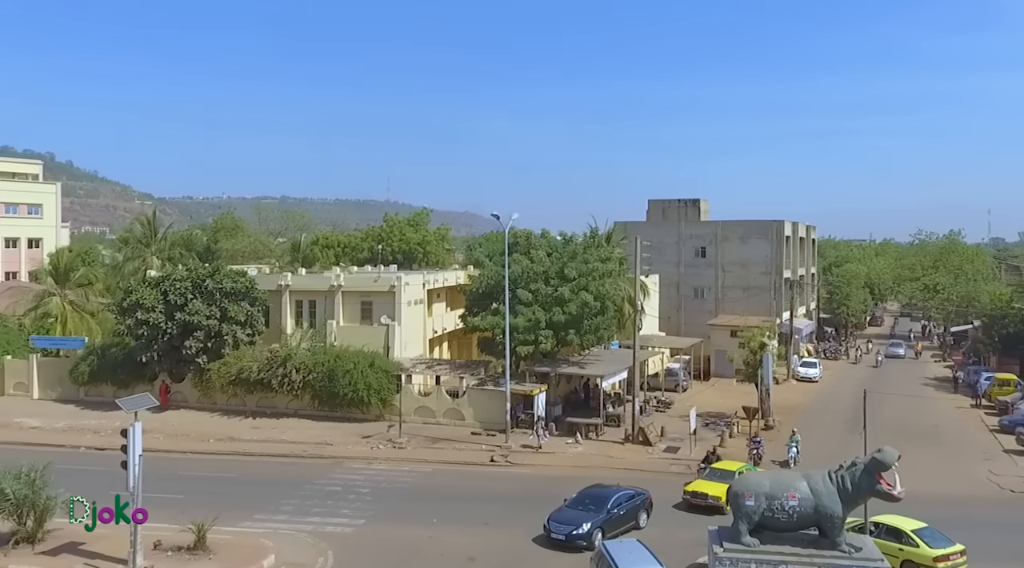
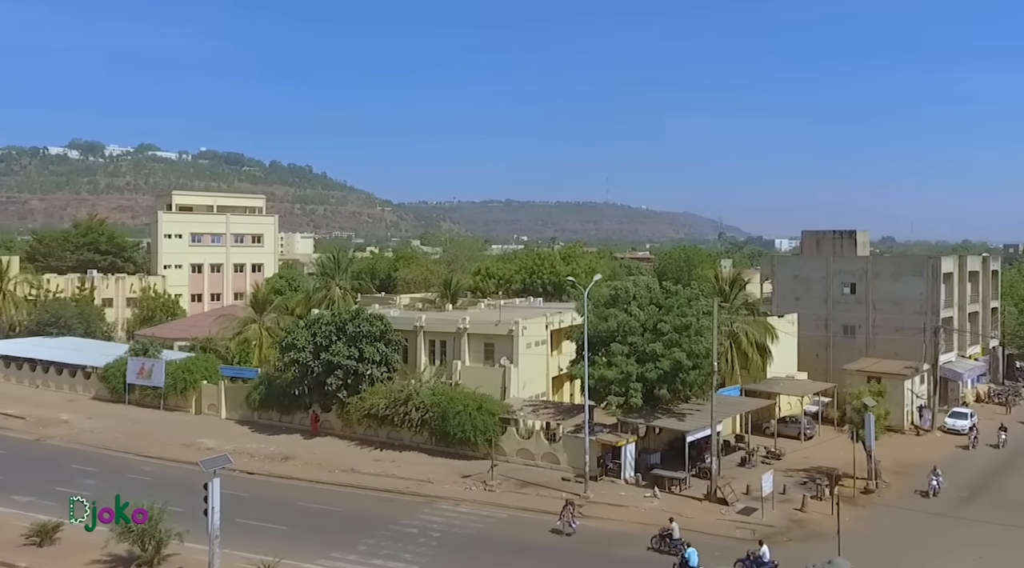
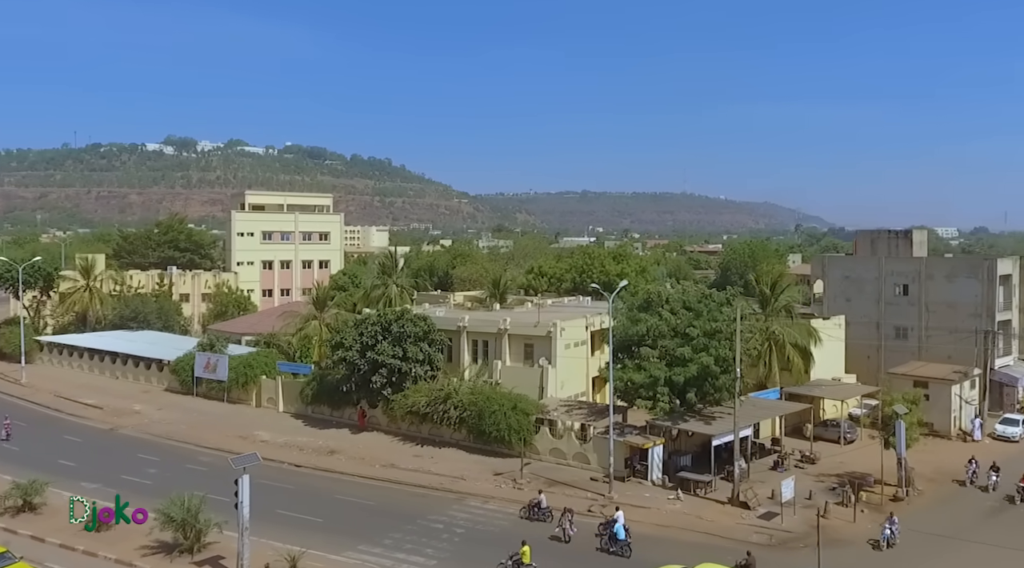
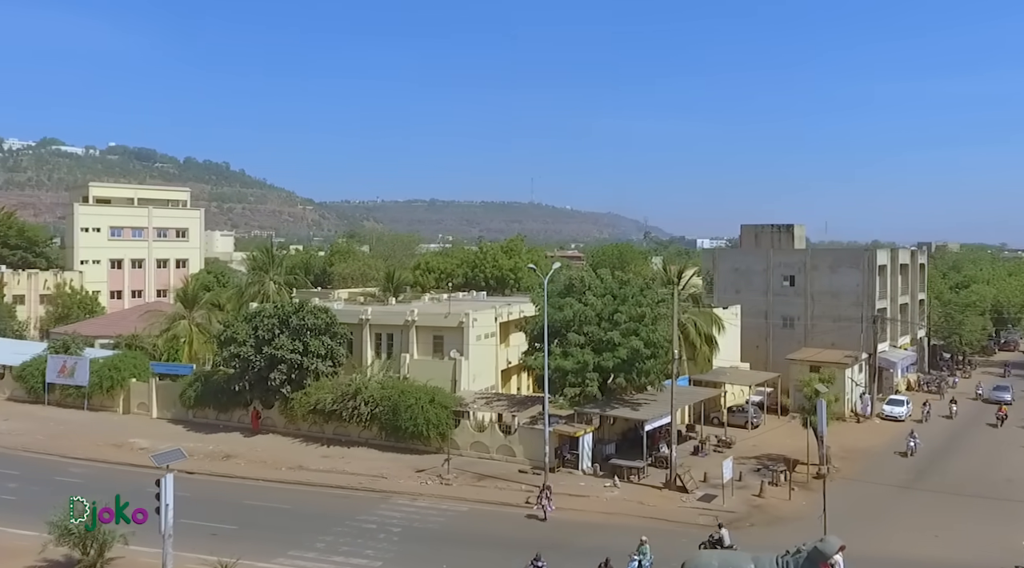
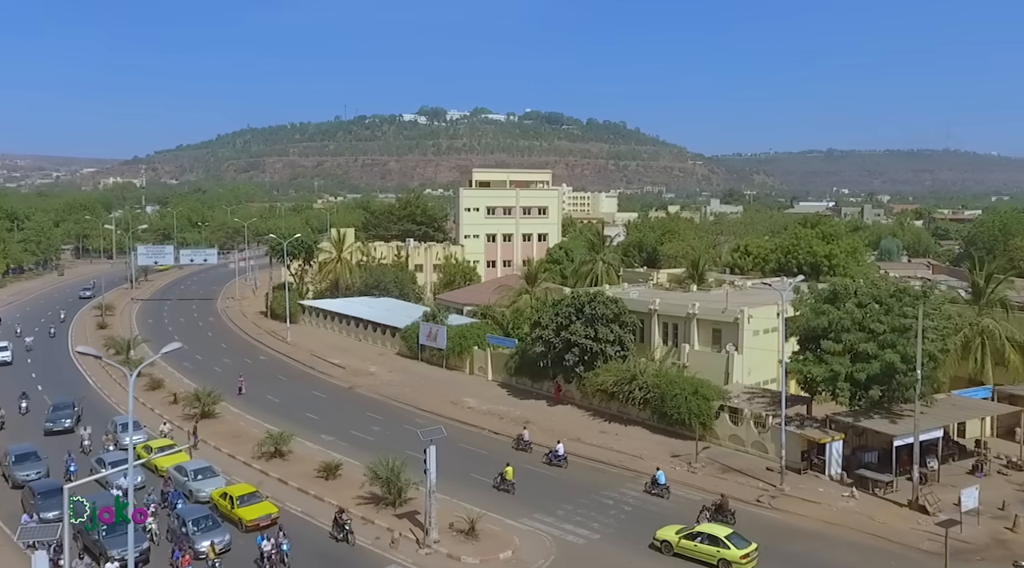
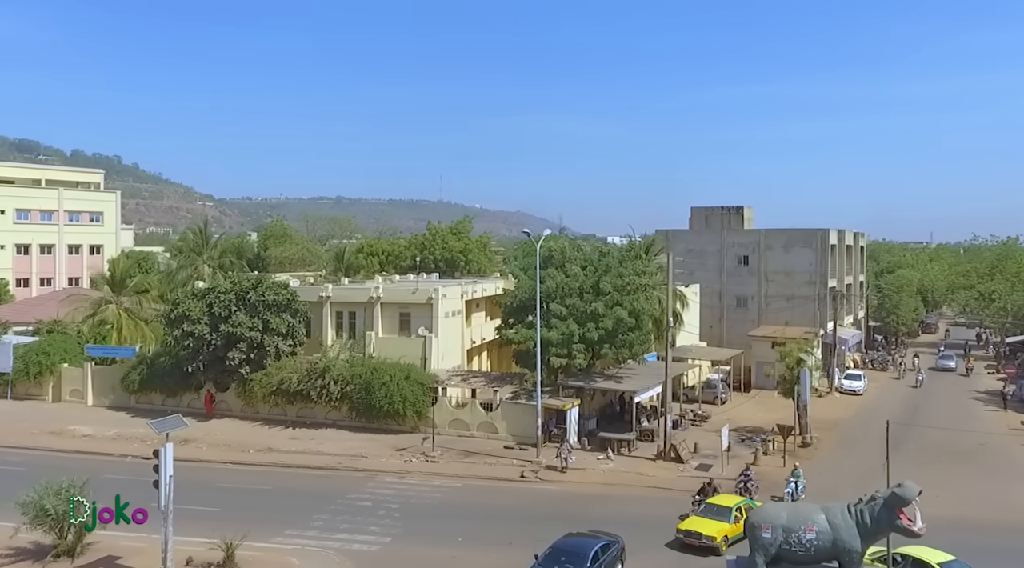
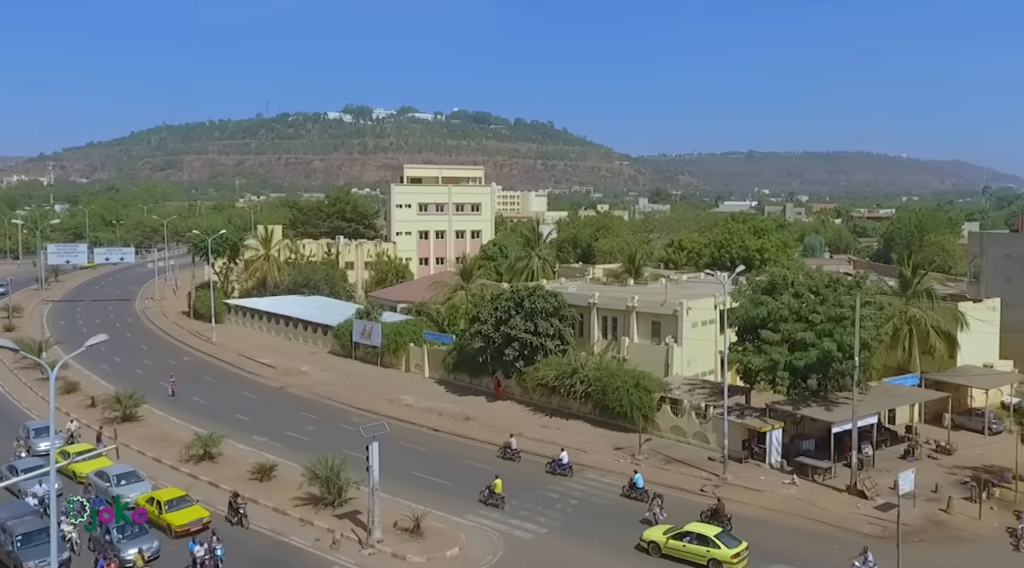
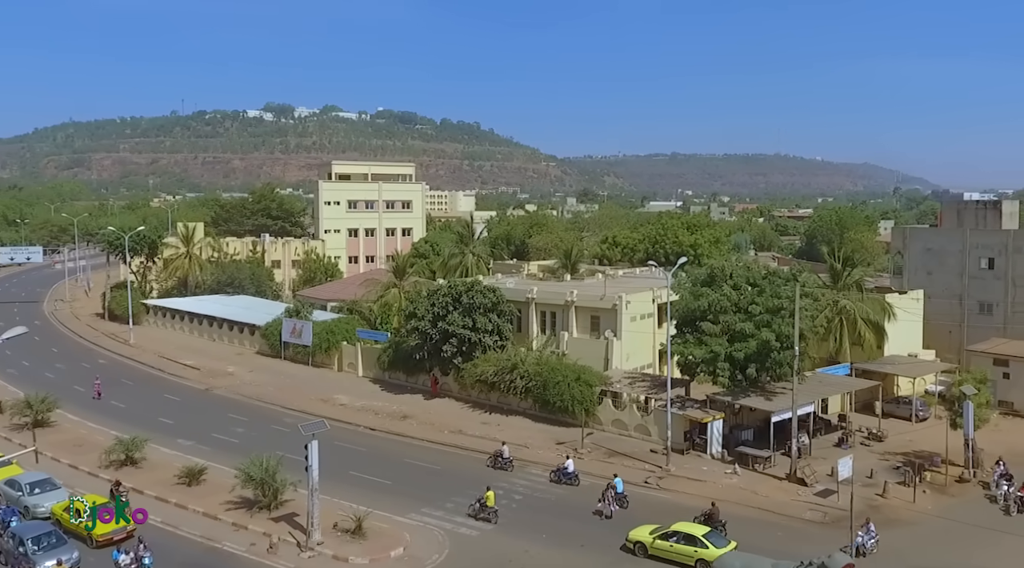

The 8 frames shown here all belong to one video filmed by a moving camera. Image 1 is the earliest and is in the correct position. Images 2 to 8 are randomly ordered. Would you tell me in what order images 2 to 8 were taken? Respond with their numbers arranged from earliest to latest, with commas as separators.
6, 4, 2, 3, 8, 7, 5
